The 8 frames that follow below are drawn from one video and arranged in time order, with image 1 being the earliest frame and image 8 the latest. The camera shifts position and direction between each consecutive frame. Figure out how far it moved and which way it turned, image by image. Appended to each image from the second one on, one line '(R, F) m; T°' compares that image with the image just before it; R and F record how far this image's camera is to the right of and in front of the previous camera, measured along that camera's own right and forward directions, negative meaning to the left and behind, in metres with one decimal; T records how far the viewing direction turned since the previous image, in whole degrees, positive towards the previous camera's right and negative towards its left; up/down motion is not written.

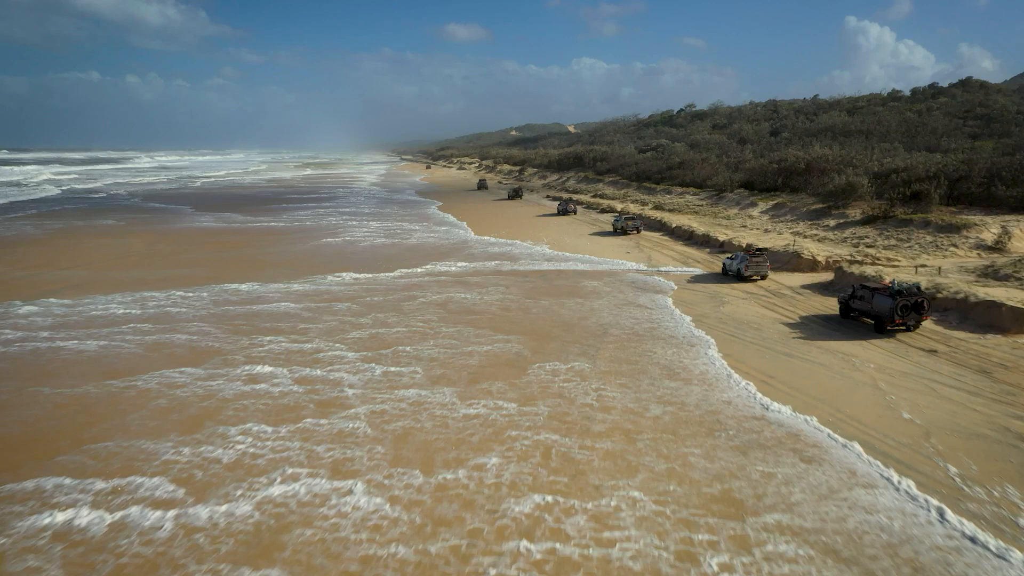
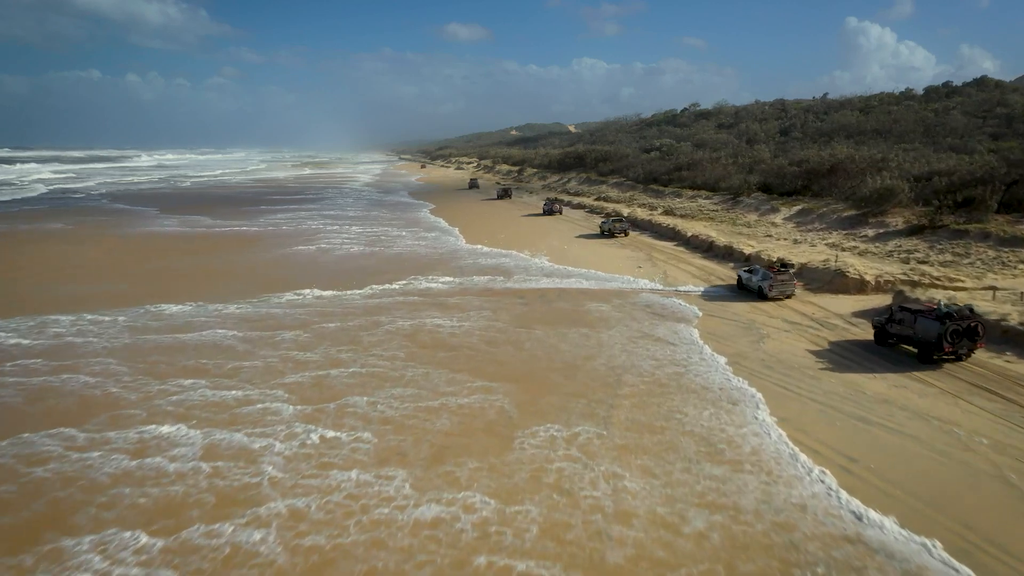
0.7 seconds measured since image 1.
(+0.2, +3.5) m; 0°
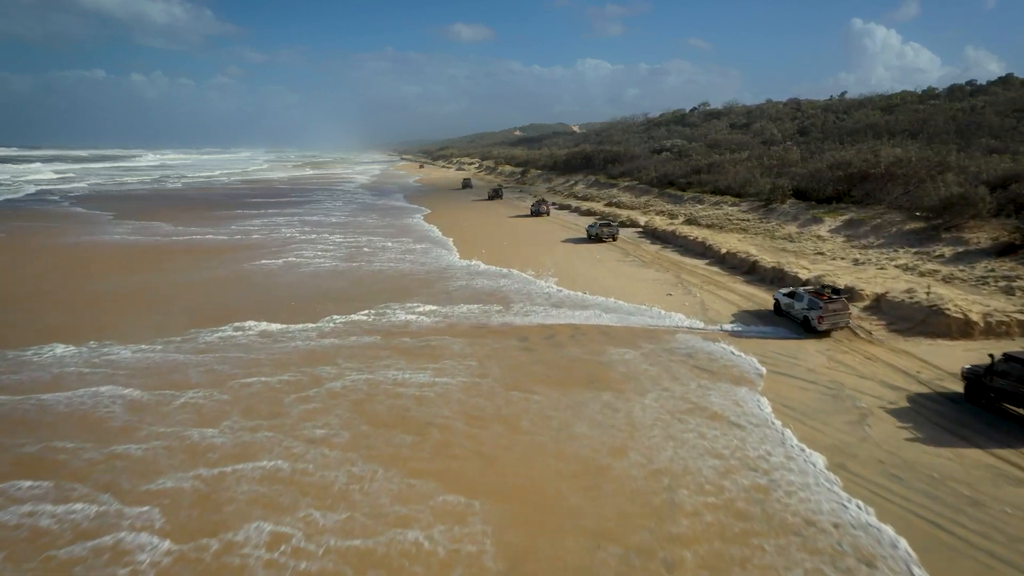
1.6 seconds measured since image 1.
(+0.1, +4.3) m; 0°
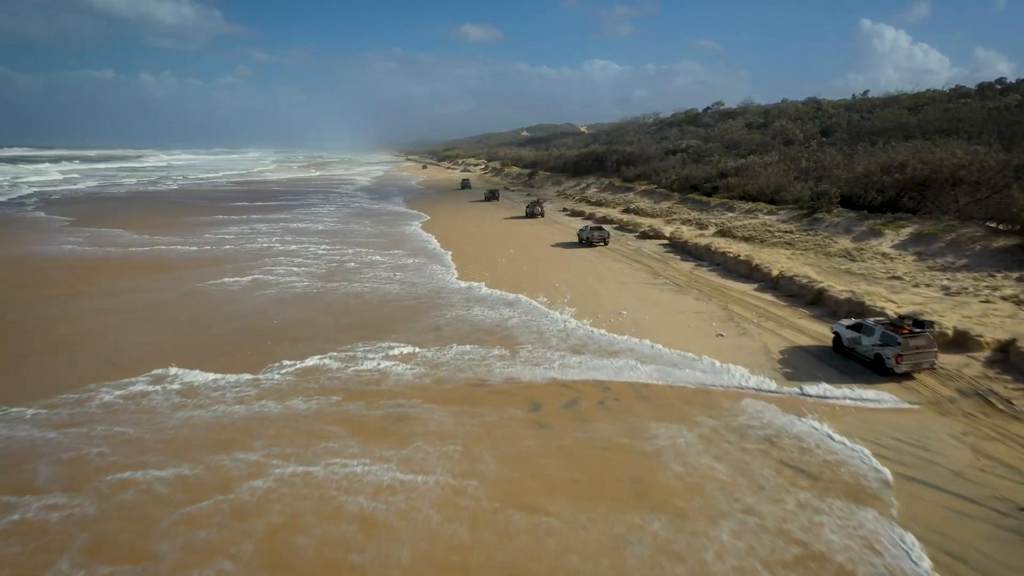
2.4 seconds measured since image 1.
(0.0, +3.7) m; 0°
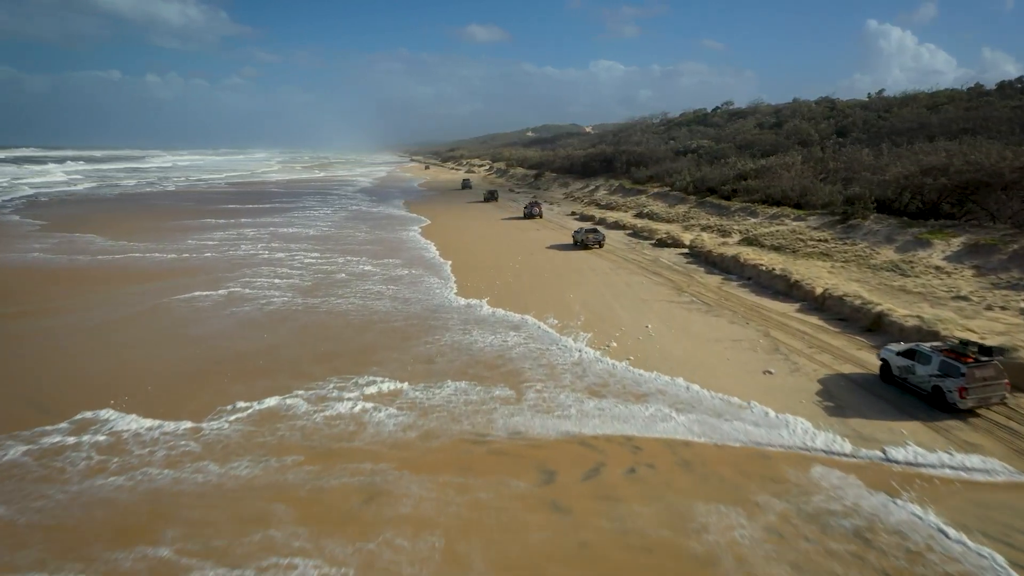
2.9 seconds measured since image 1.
(0.0, +2.2) m; 0°
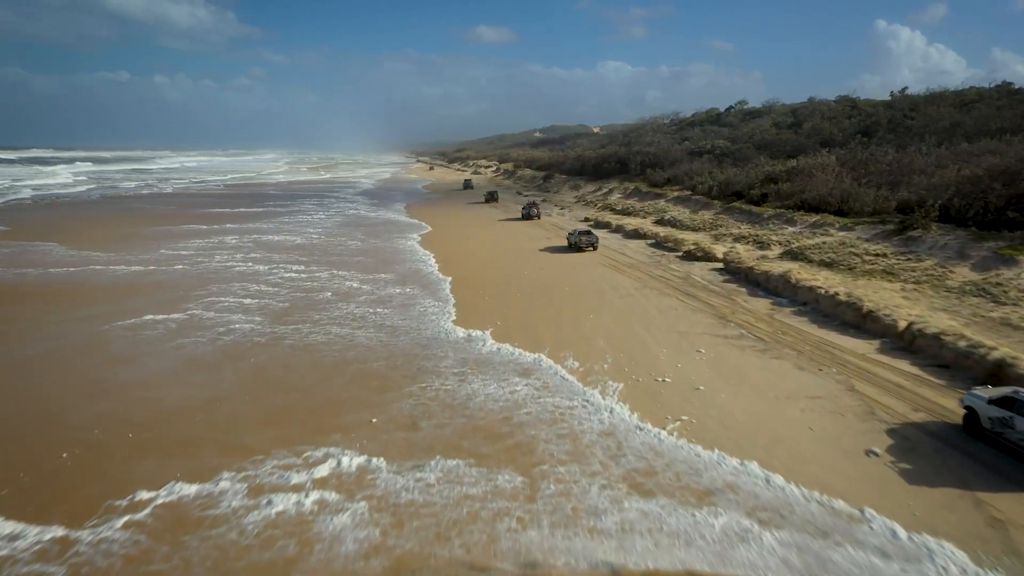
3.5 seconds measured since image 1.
(0.0, +3.0) m; 0°
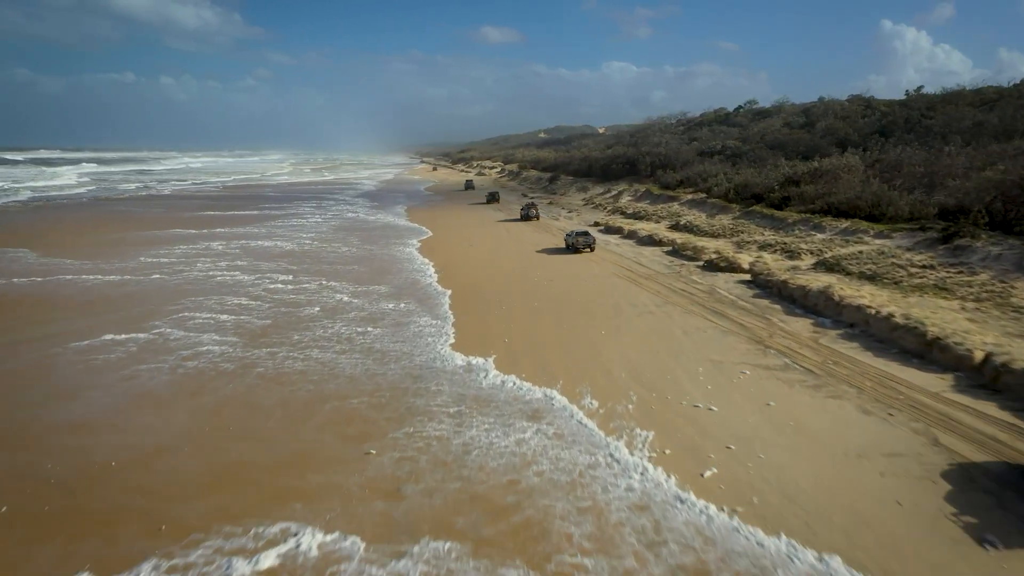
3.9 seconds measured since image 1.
(0.0, +1.9) m; 0°
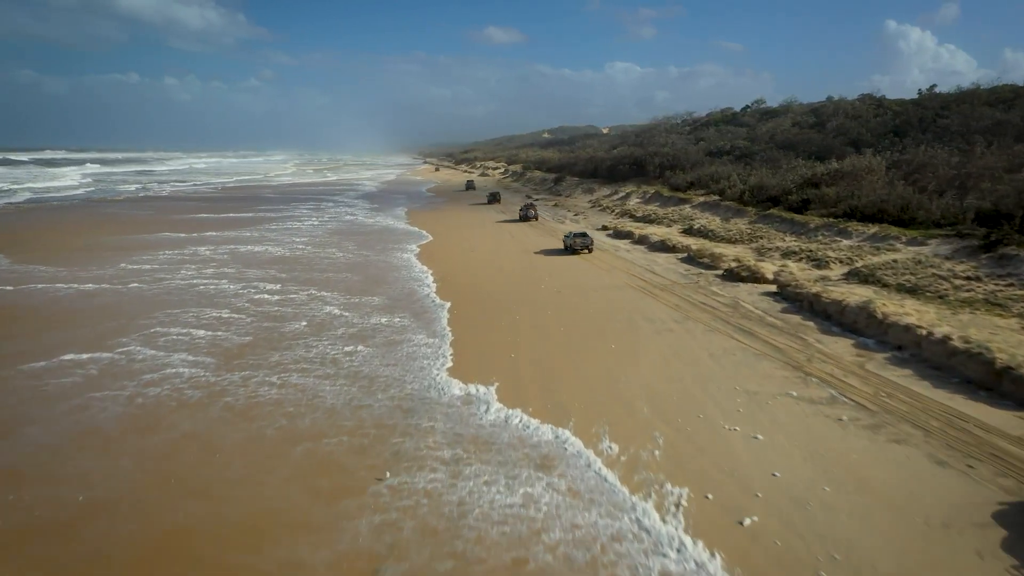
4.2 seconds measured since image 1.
(0.0, +1.5) m; 0°
